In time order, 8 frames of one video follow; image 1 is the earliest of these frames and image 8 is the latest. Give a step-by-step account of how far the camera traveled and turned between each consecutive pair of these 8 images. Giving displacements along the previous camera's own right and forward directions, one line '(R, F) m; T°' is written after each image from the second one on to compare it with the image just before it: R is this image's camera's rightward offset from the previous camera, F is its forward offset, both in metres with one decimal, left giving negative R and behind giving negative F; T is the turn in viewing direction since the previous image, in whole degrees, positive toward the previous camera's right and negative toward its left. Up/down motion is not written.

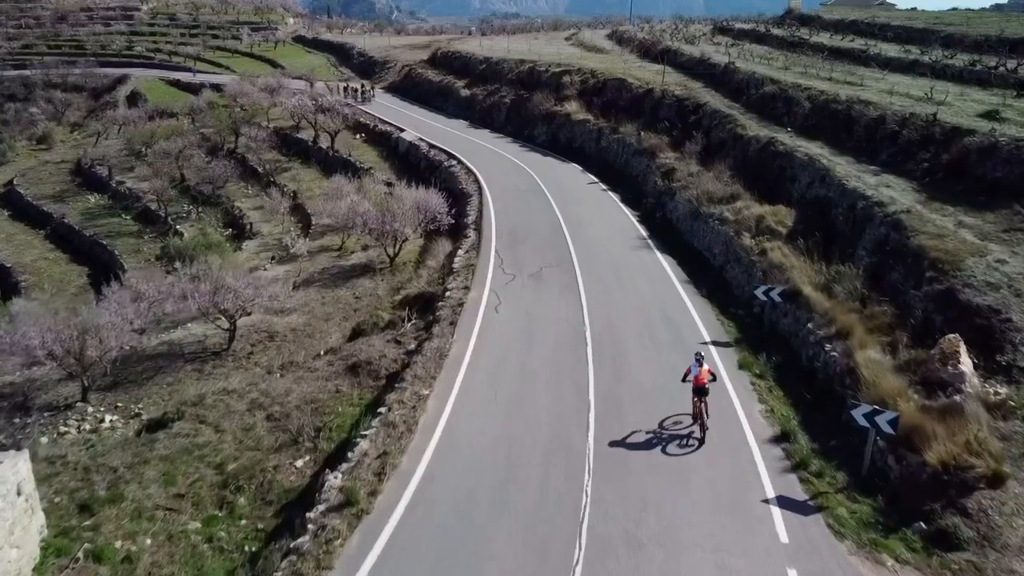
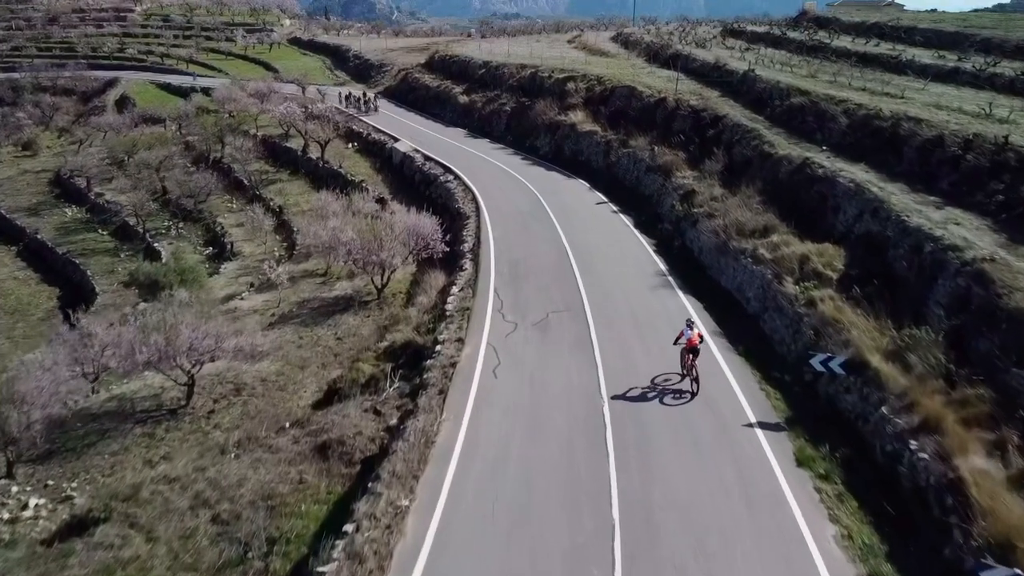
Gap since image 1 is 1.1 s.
(0.0, +3.1) m; 0°
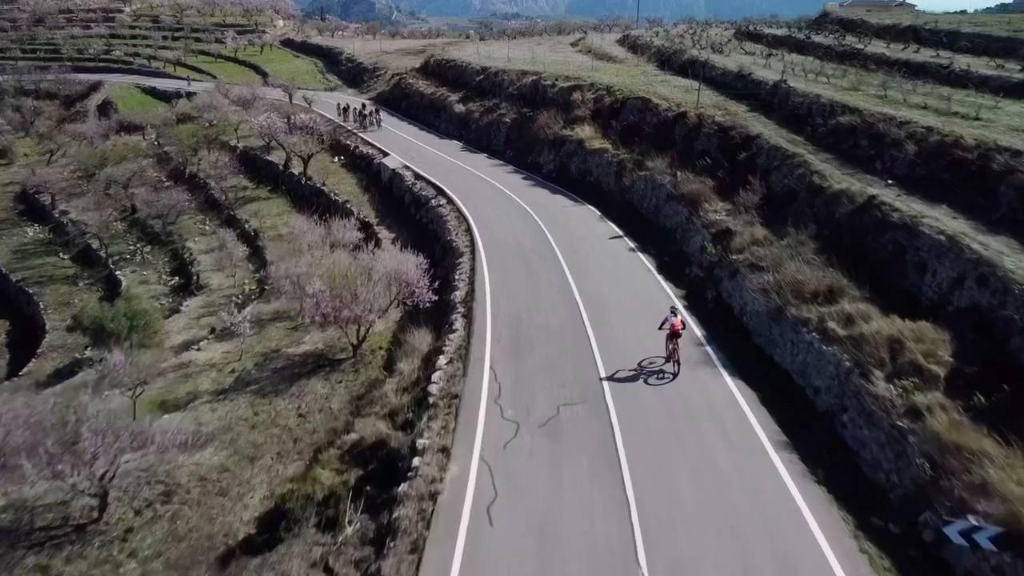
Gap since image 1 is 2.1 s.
(0.0, +4.3) m; 0°
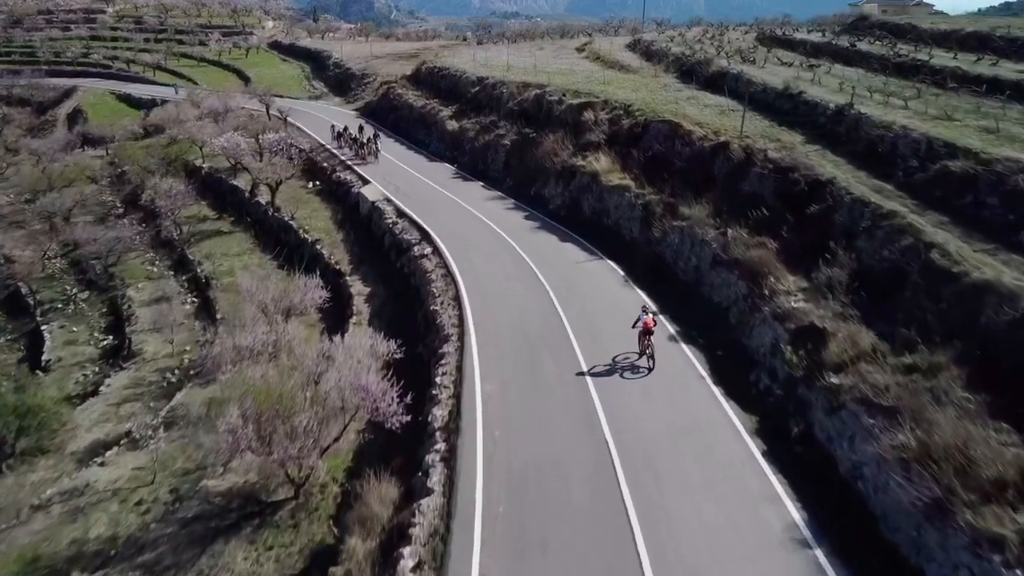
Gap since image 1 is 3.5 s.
(0.0, +6.4) m; 0°
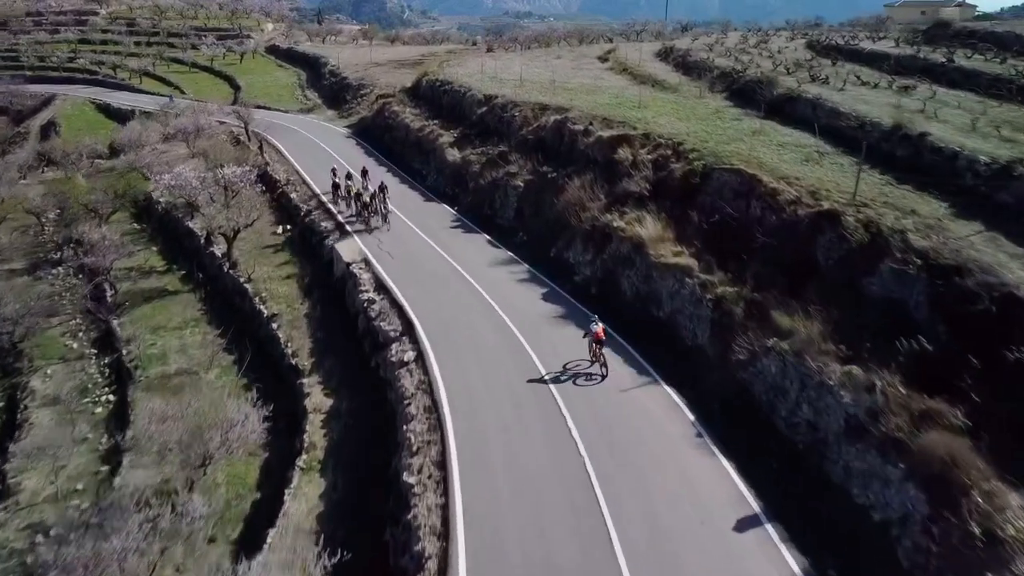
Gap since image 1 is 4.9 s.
(-0.1, +8.0) m; -1°
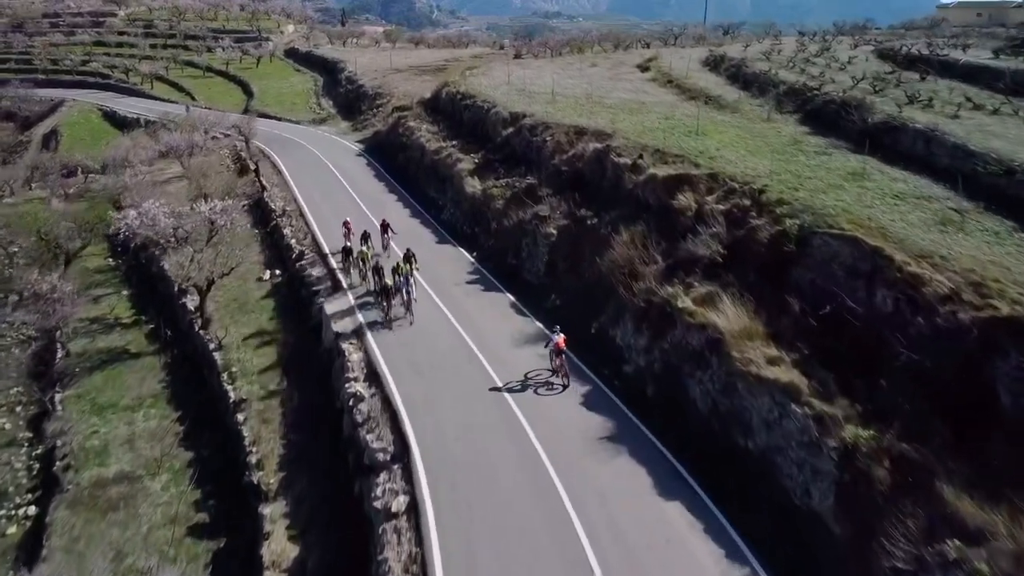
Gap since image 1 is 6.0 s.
(-0.1, +5.8) m; -2°
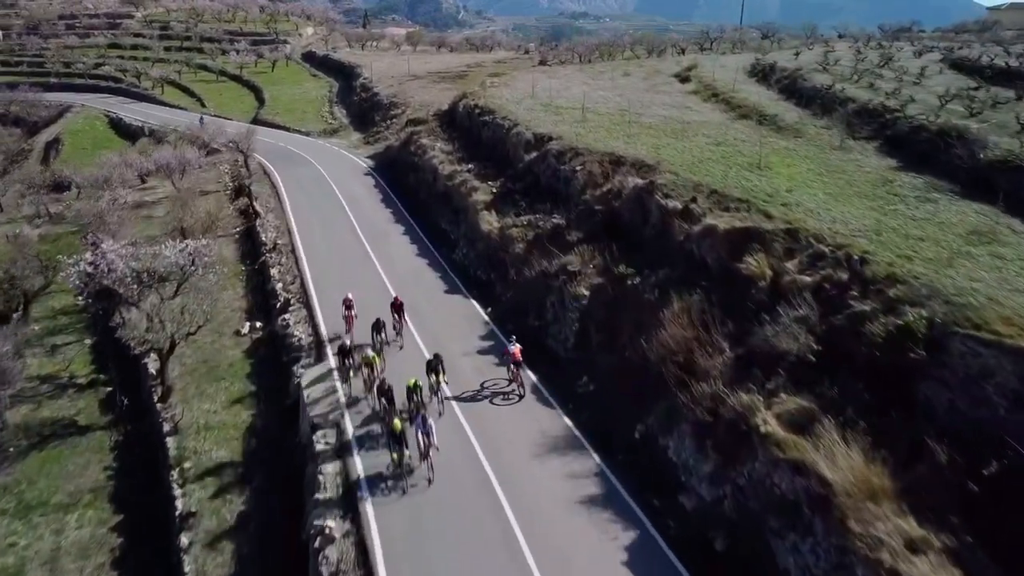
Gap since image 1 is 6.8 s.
(0.0, +4.8) m; -2°
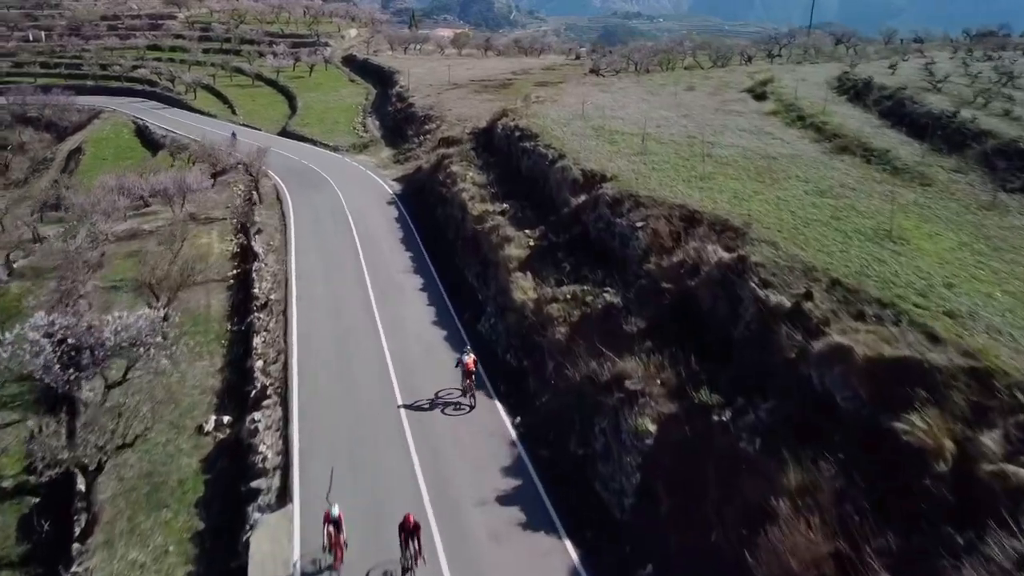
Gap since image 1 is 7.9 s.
(+0.2, +5.9) m; -3°
